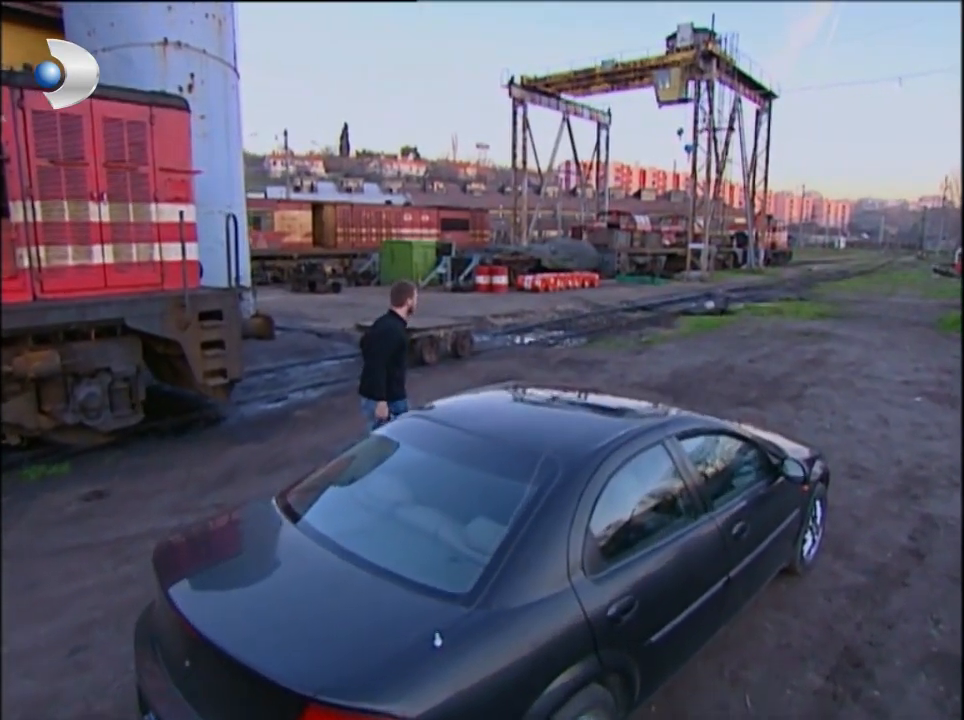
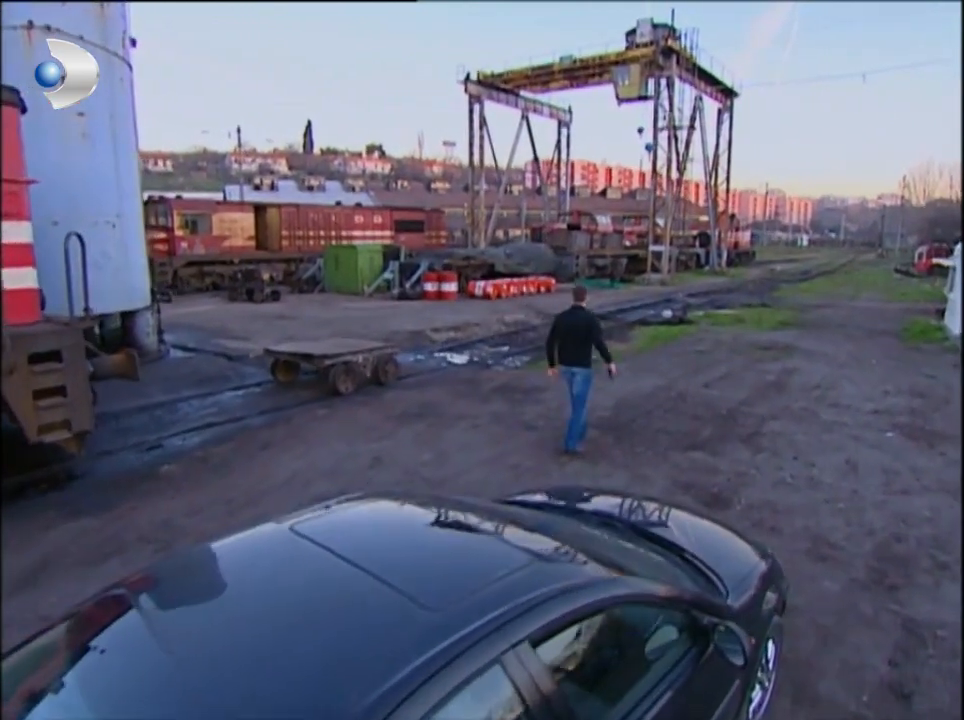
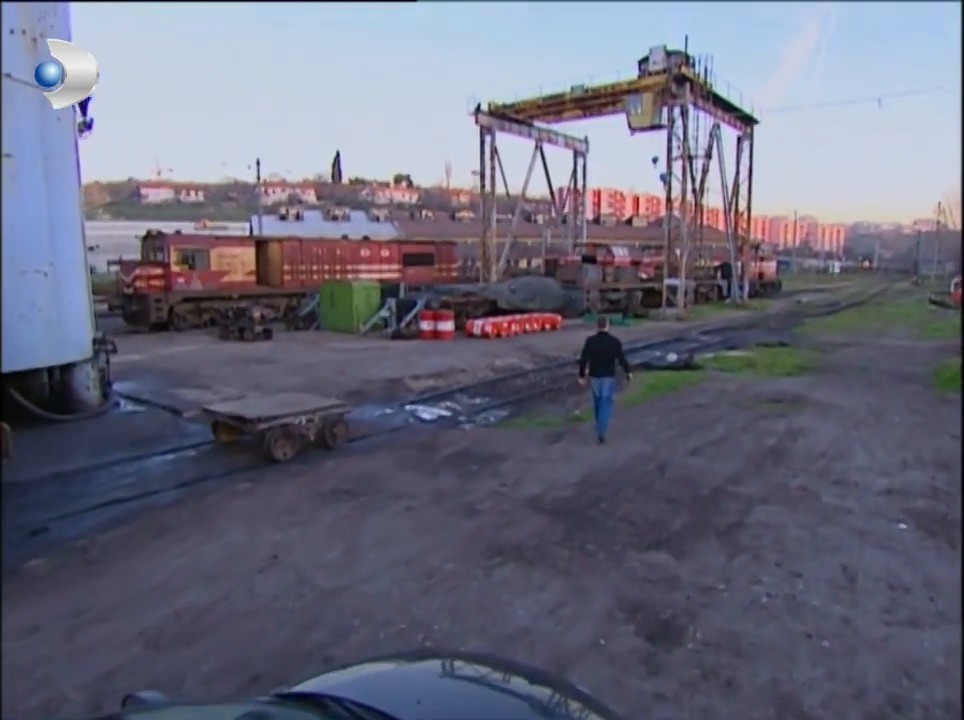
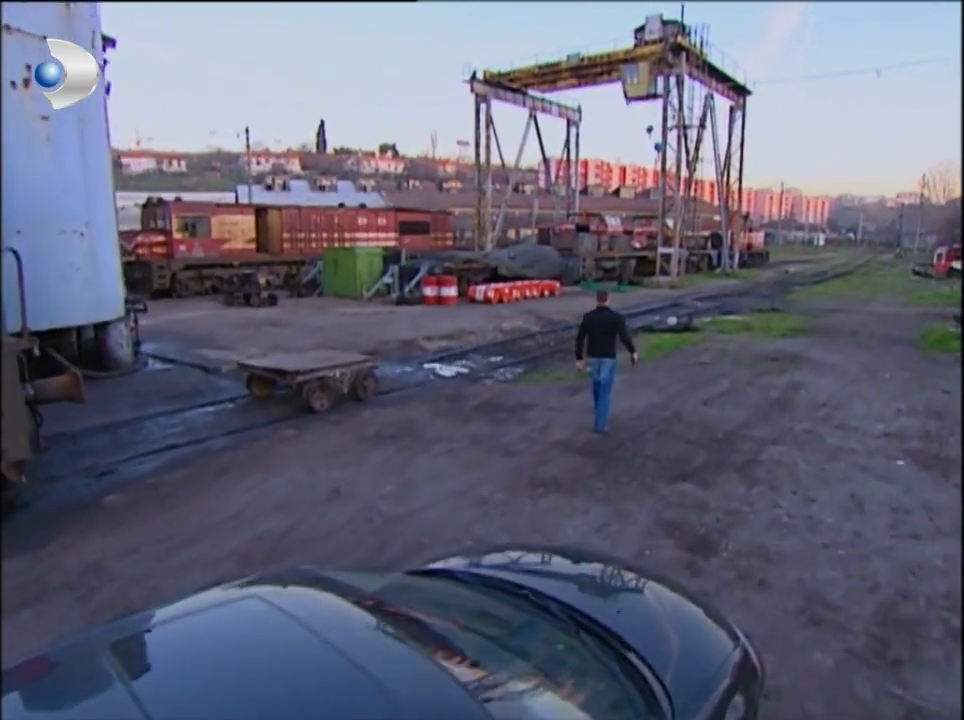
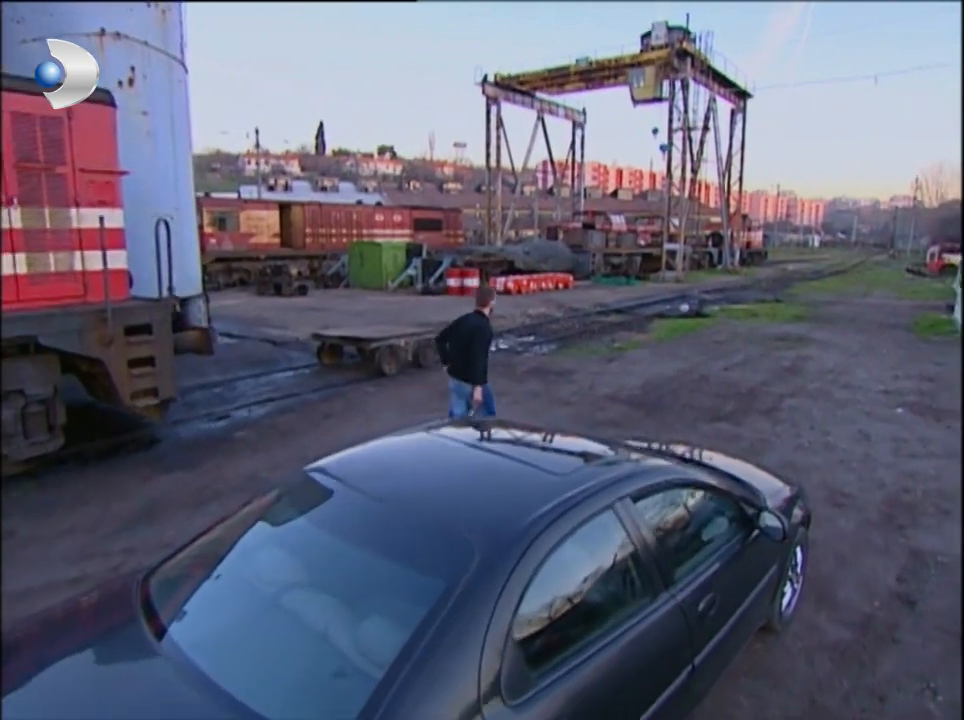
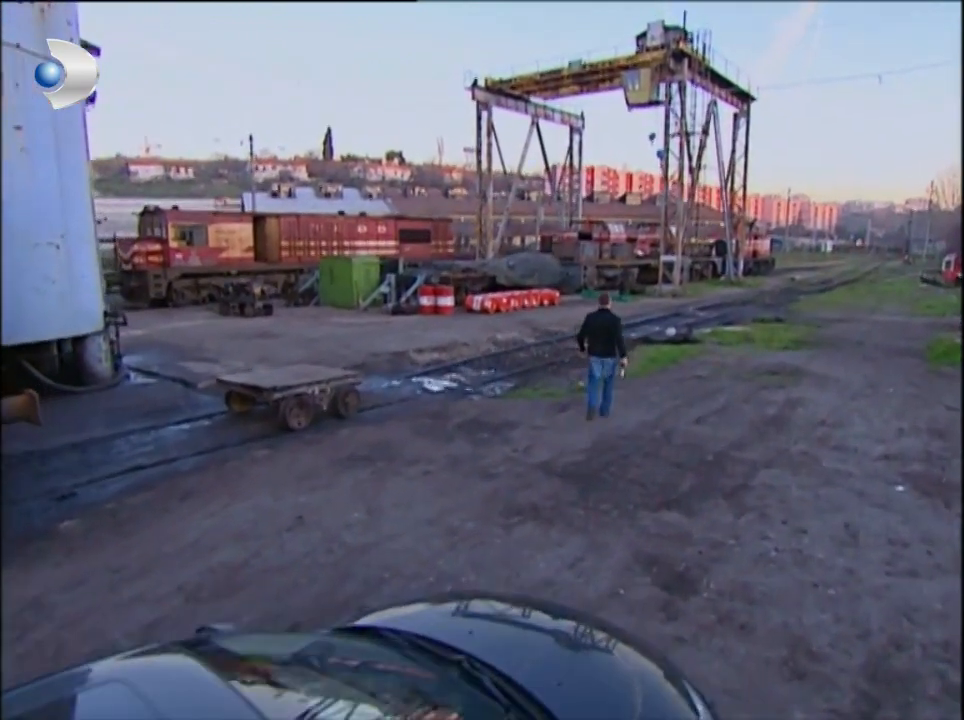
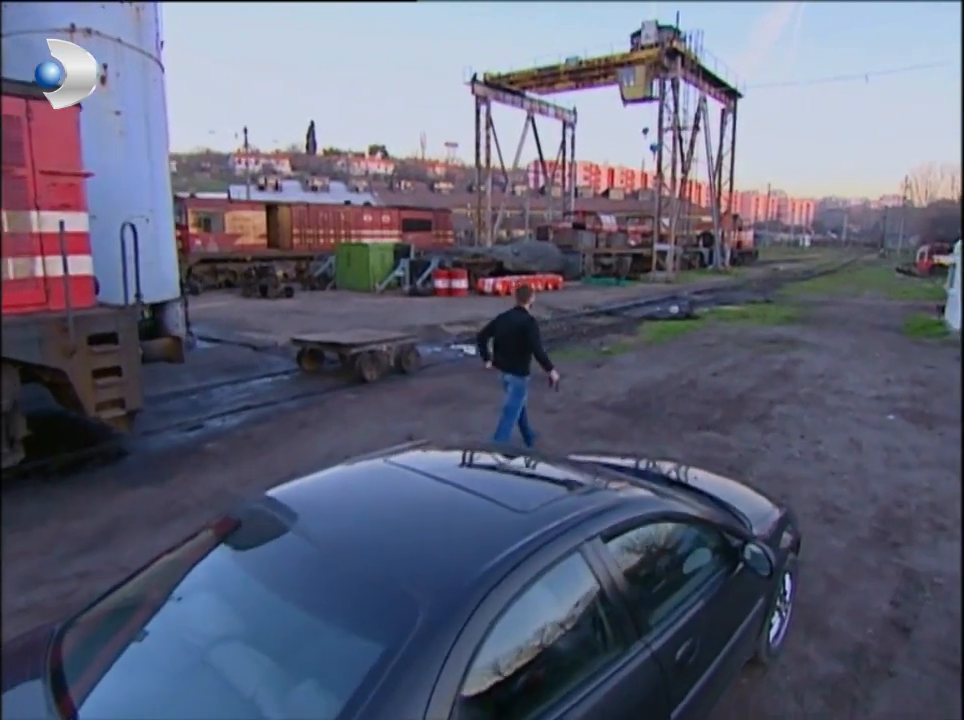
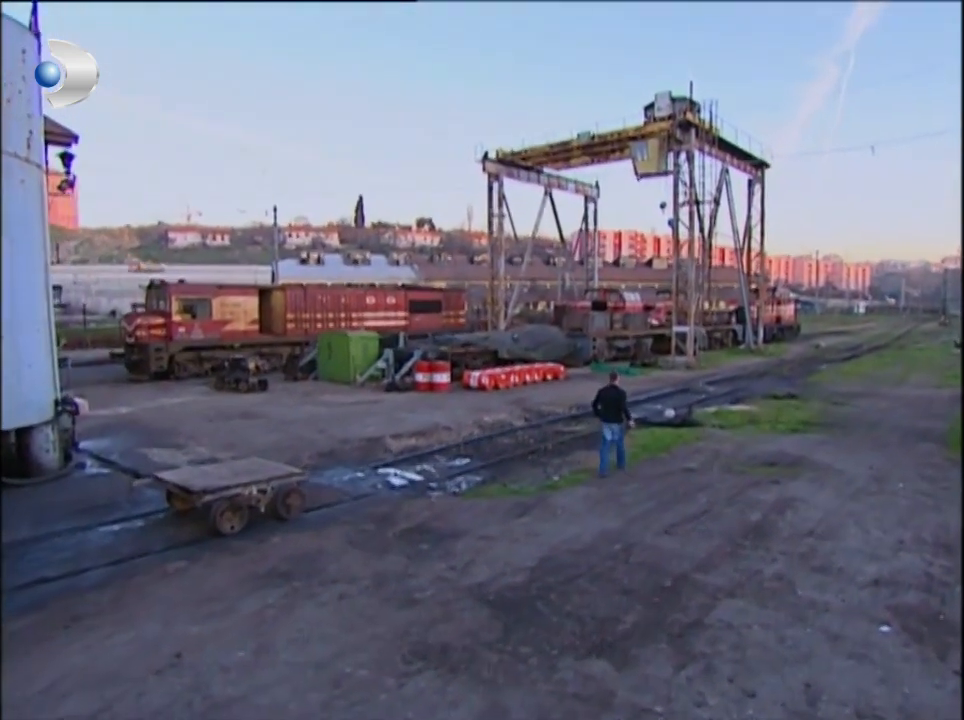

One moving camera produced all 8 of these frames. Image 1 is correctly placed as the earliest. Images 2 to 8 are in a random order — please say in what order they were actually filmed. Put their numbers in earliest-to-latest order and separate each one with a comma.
5, 7, 2, 4, 6, 3, 8
